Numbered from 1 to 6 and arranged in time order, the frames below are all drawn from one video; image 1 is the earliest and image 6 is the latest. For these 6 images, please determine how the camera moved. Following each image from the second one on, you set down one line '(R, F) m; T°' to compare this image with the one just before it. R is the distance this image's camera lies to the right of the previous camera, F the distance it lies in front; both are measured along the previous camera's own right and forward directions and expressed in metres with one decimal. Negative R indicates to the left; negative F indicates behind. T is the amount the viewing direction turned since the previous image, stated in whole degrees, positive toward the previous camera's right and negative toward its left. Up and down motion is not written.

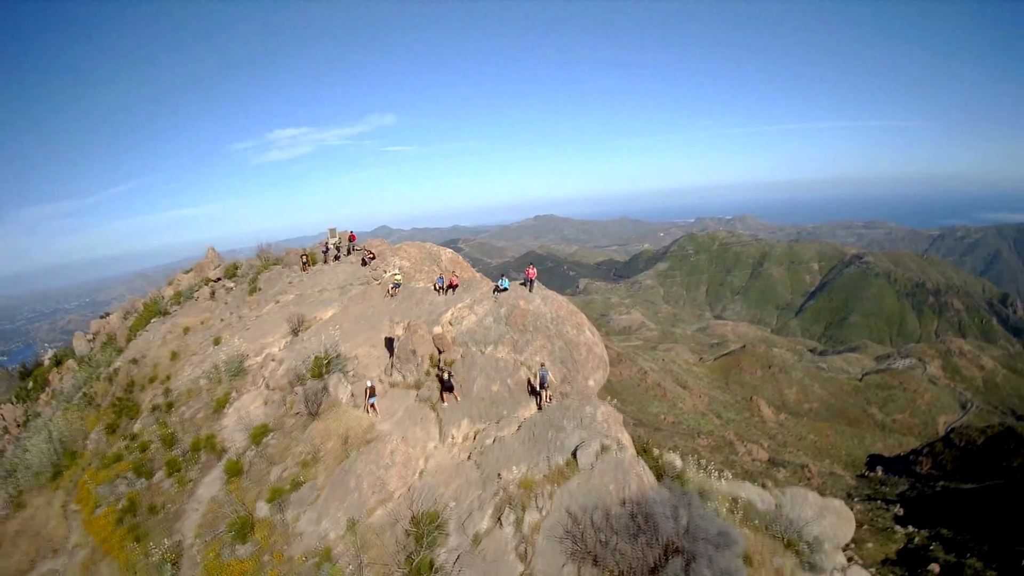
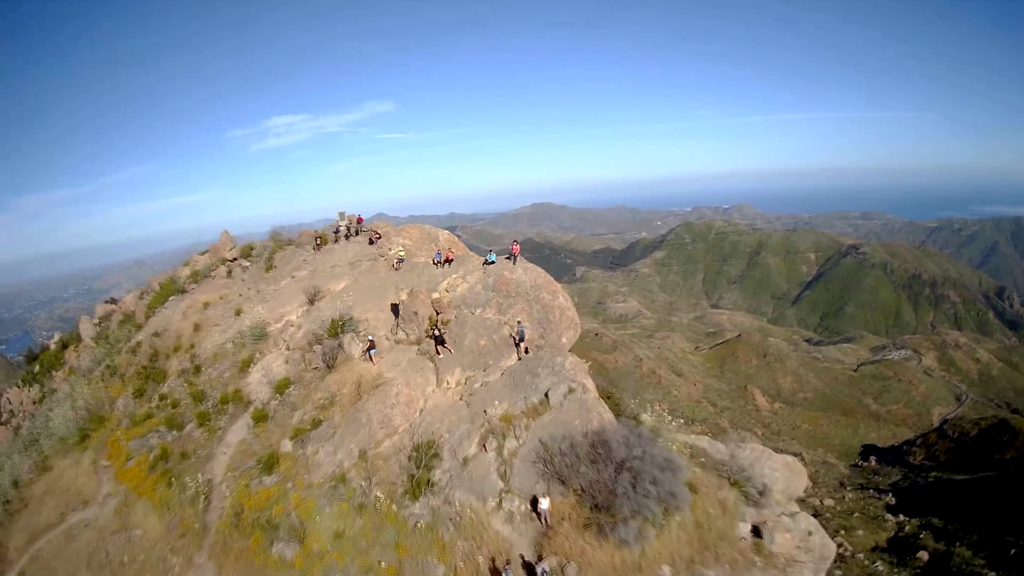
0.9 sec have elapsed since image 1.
(+0.3, -1.6) m; 0°
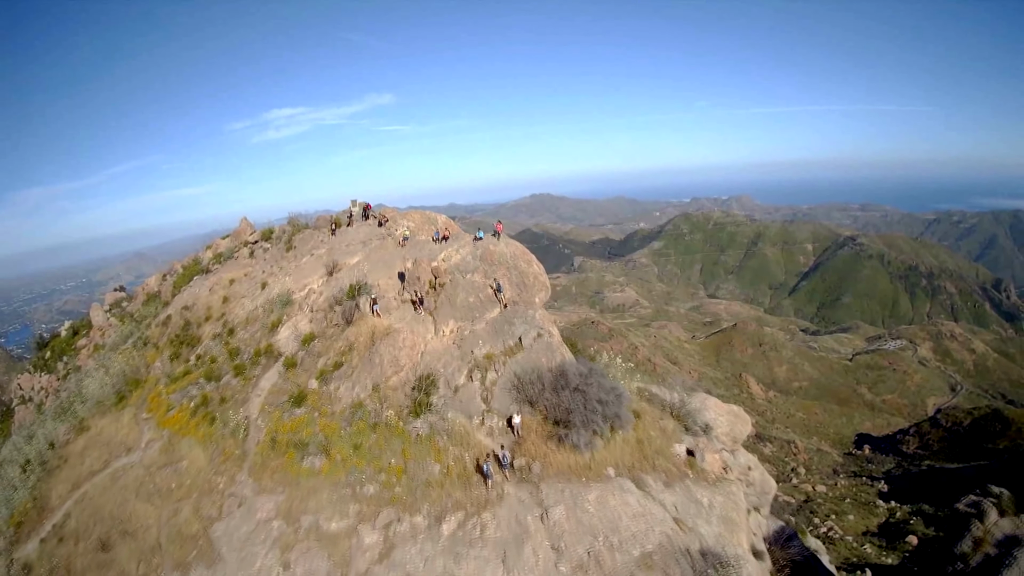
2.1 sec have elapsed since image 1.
(+0.5, -2.5) m; 0°
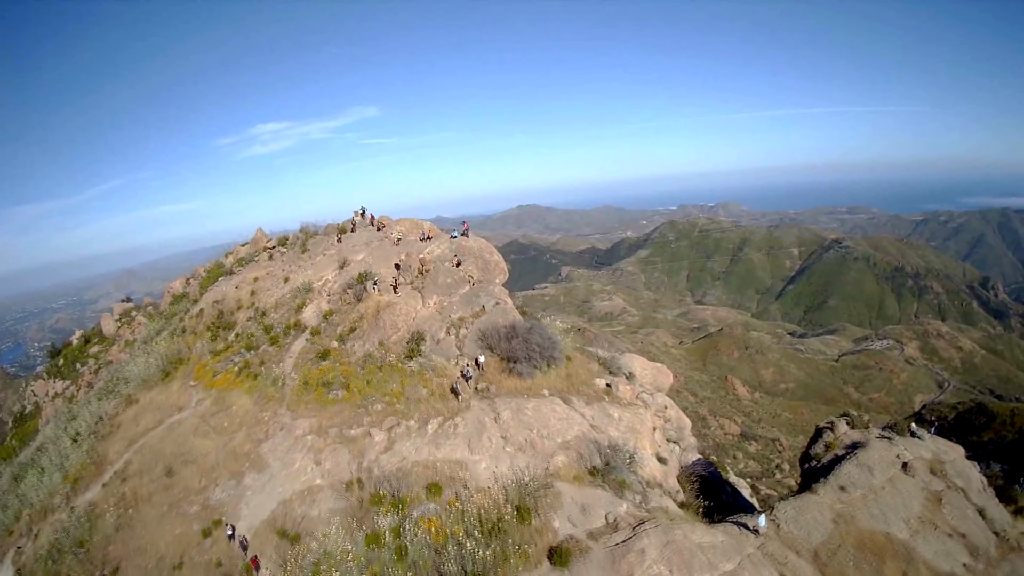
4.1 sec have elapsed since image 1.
(+1.0, -5.0) m; +1°
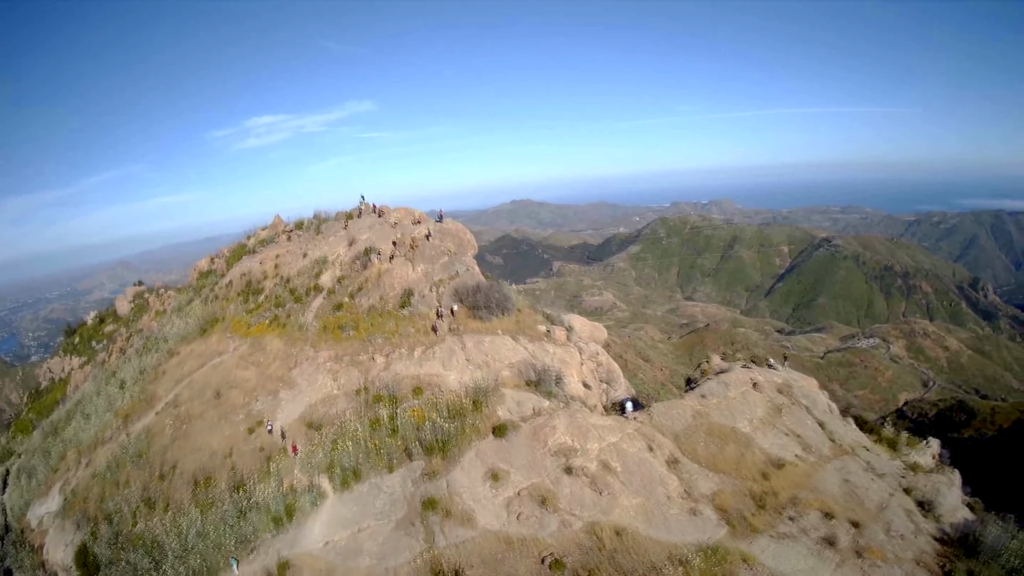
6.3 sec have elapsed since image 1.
(+1.4, -6.2) m; +1°
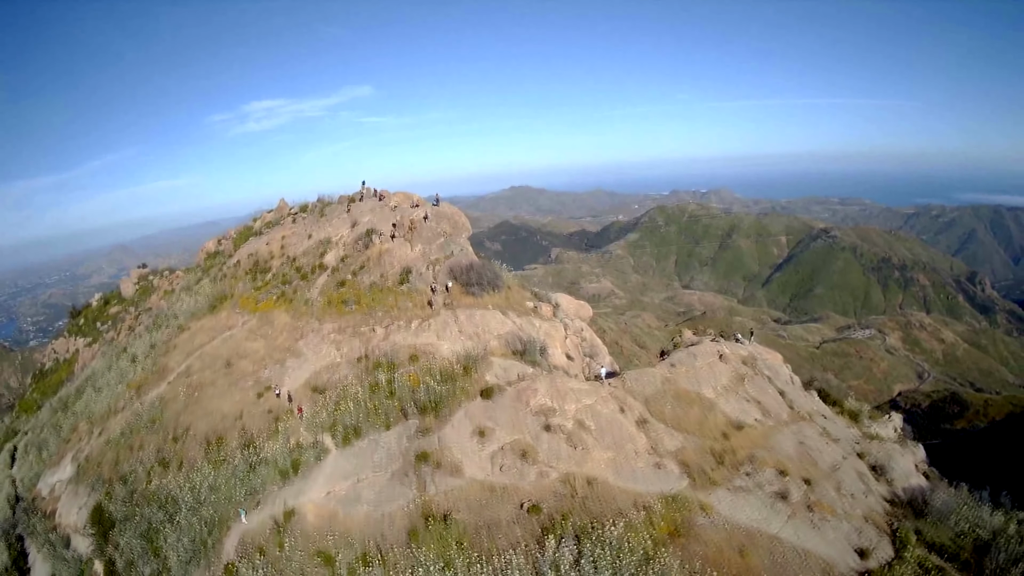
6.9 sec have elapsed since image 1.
(+0.5, -1.9) m; 0°
